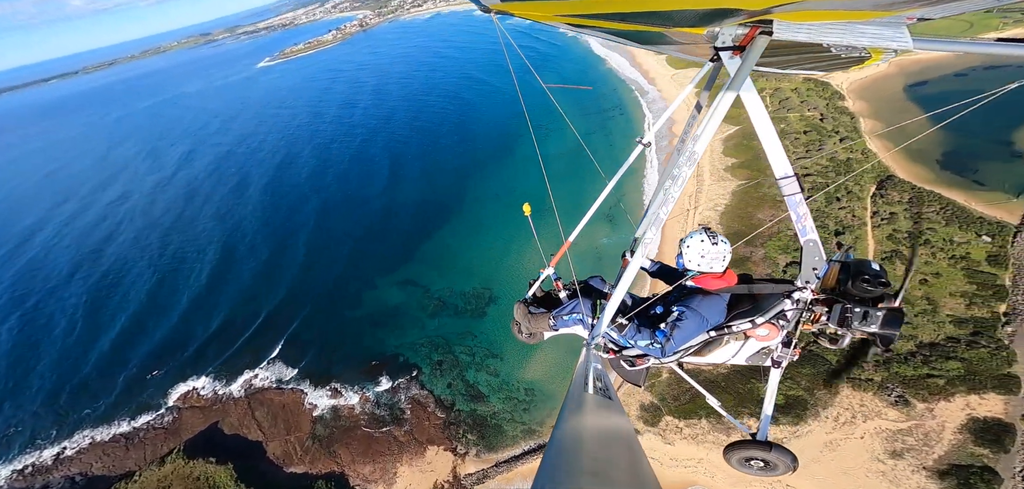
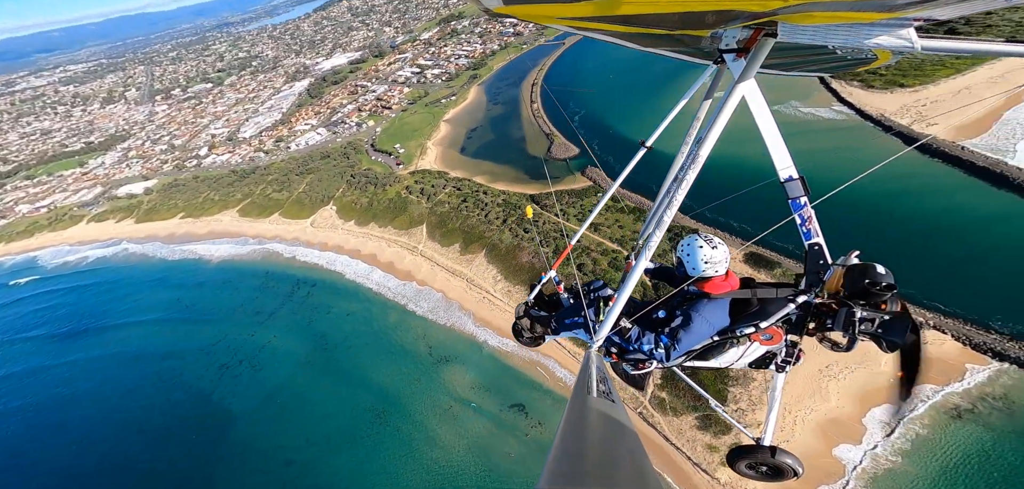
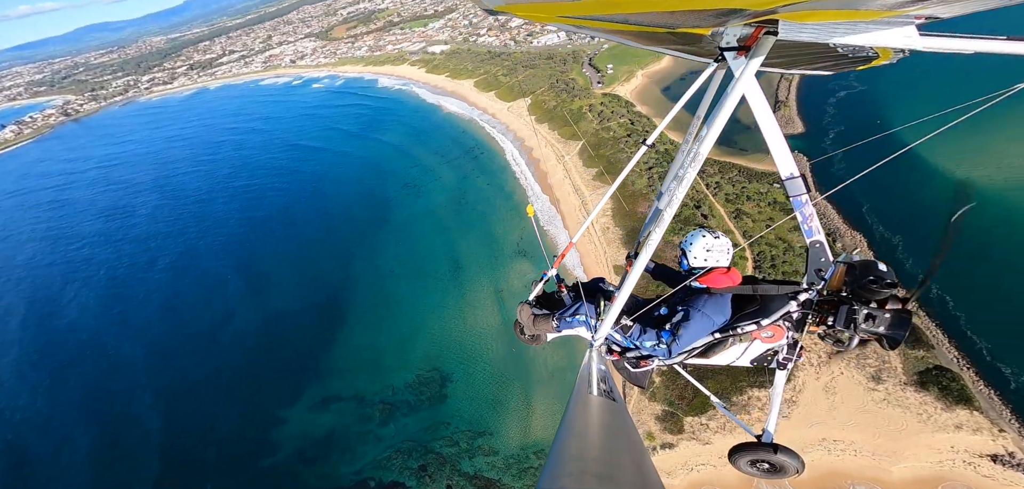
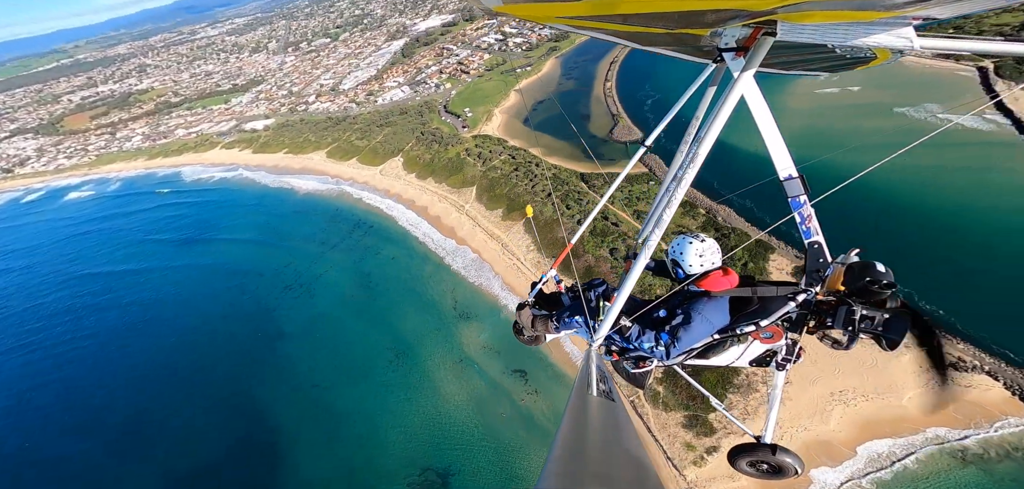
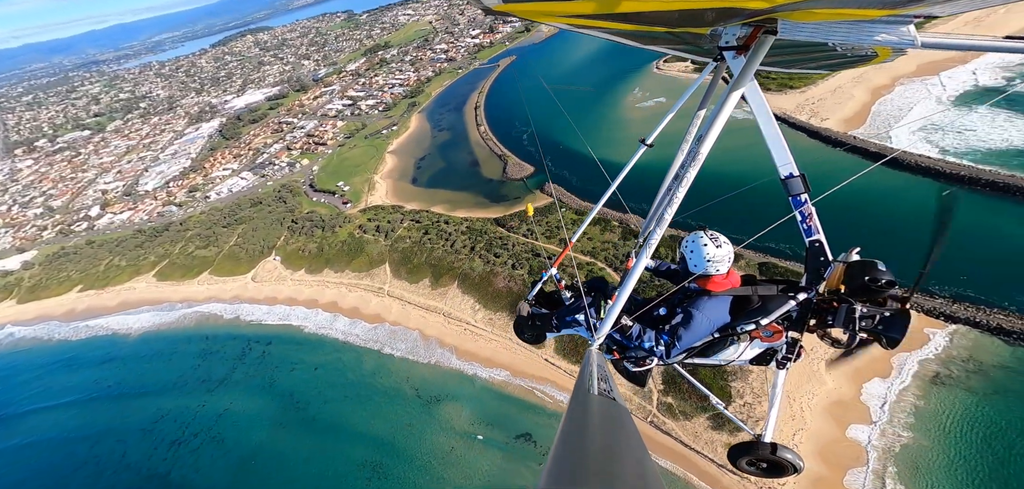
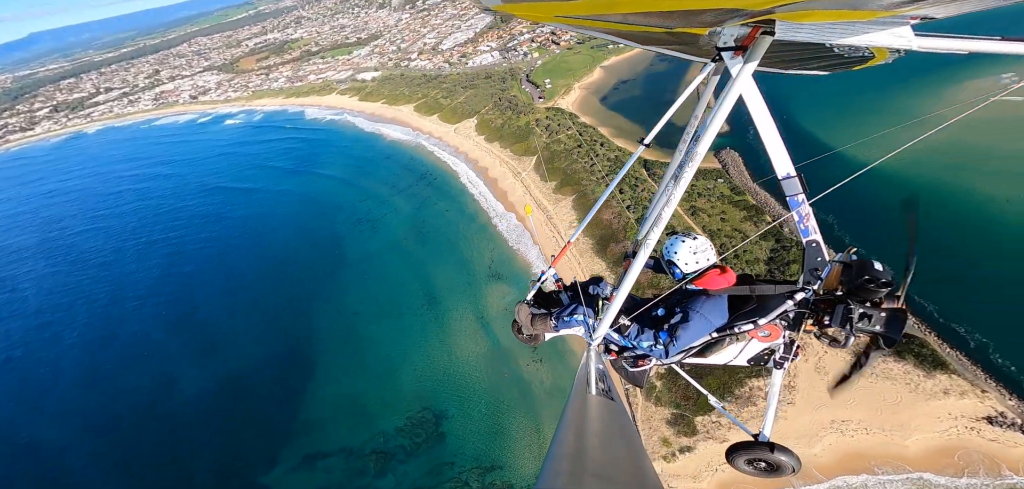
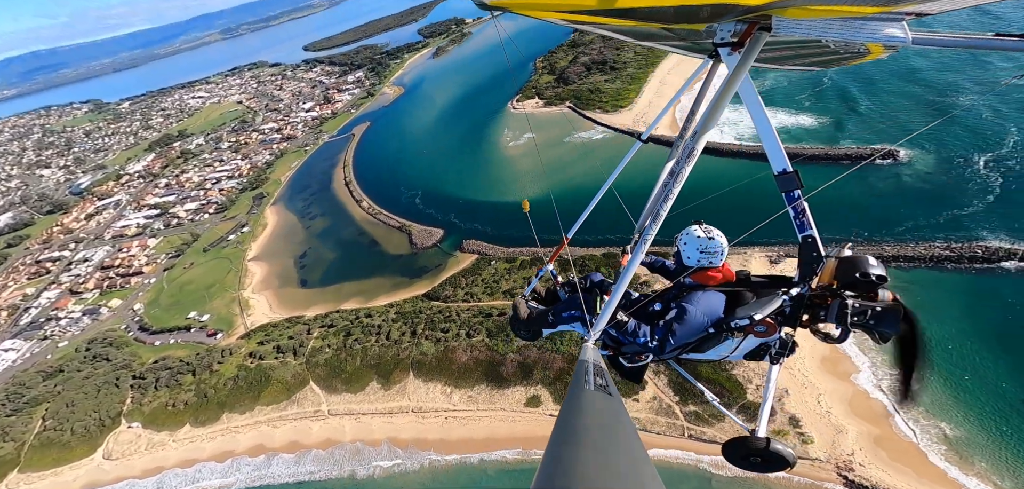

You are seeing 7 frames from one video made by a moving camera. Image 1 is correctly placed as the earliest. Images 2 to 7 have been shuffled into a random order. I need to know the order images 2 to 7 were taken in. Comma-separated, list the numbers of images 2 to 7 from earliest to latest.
3, 6, 4, 2, 5, 7
